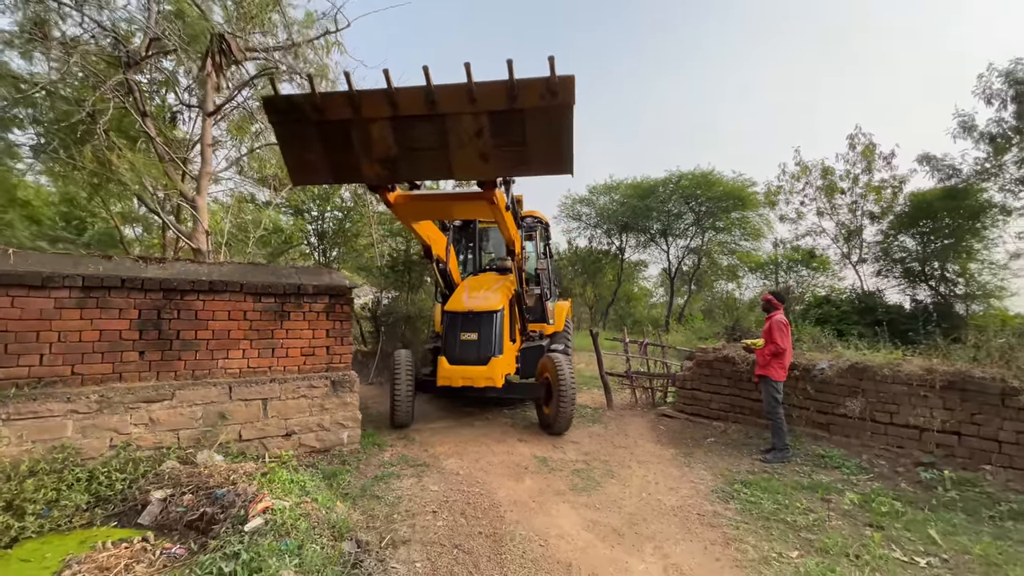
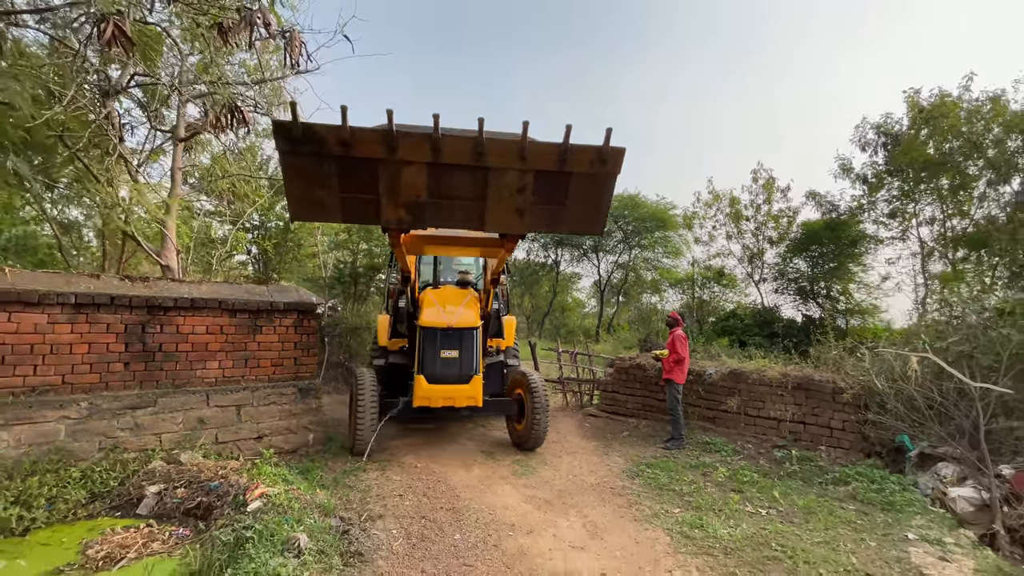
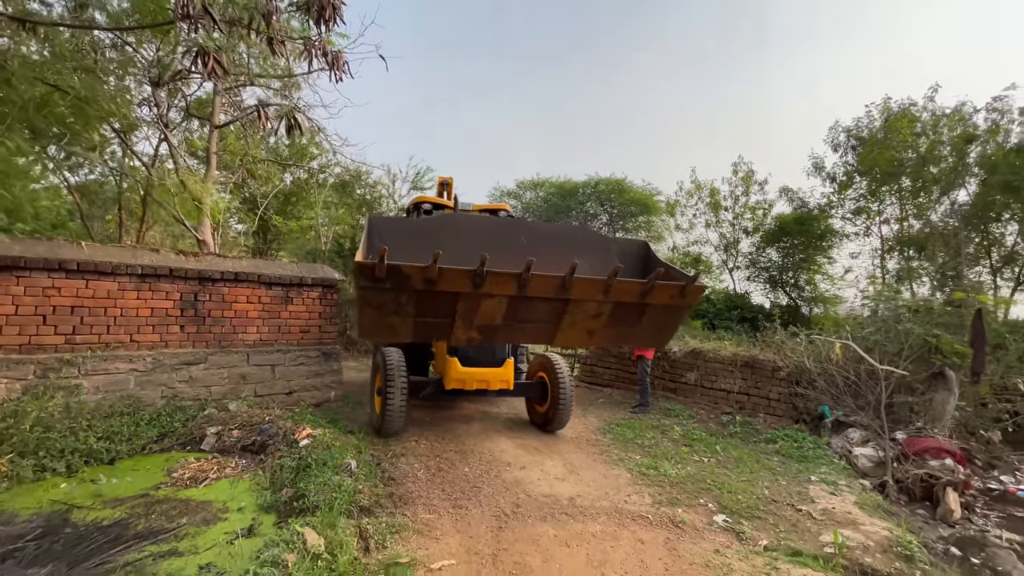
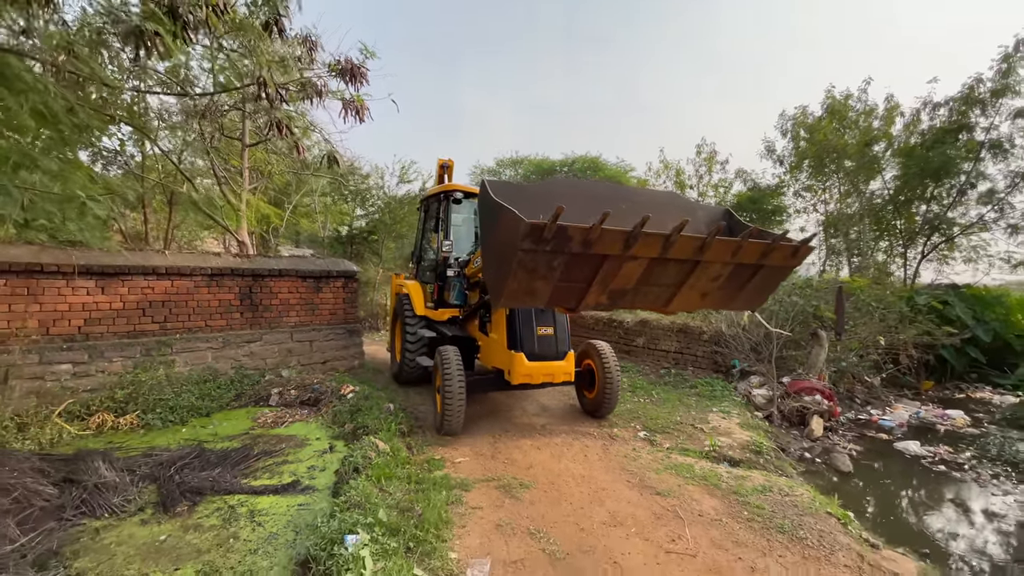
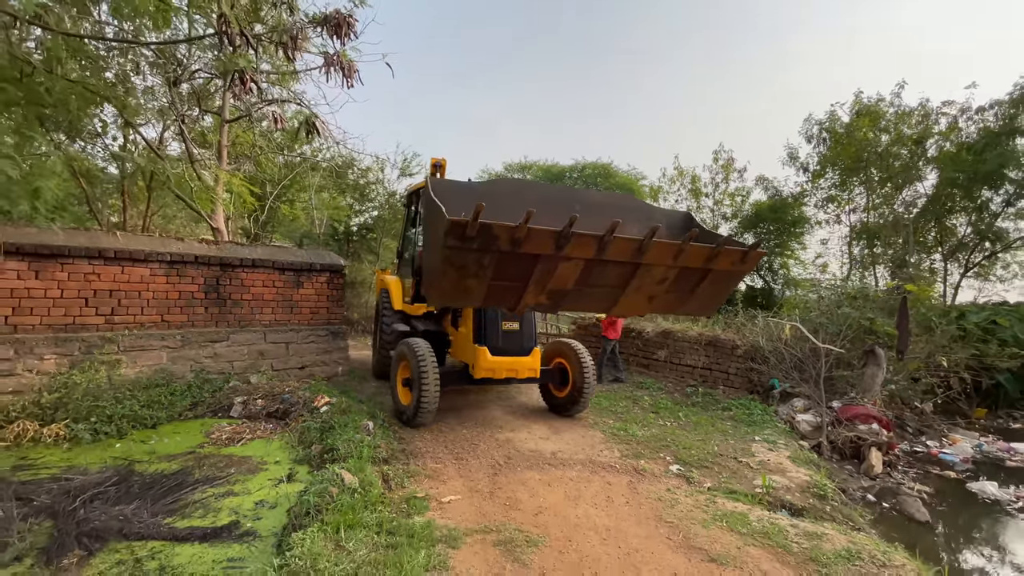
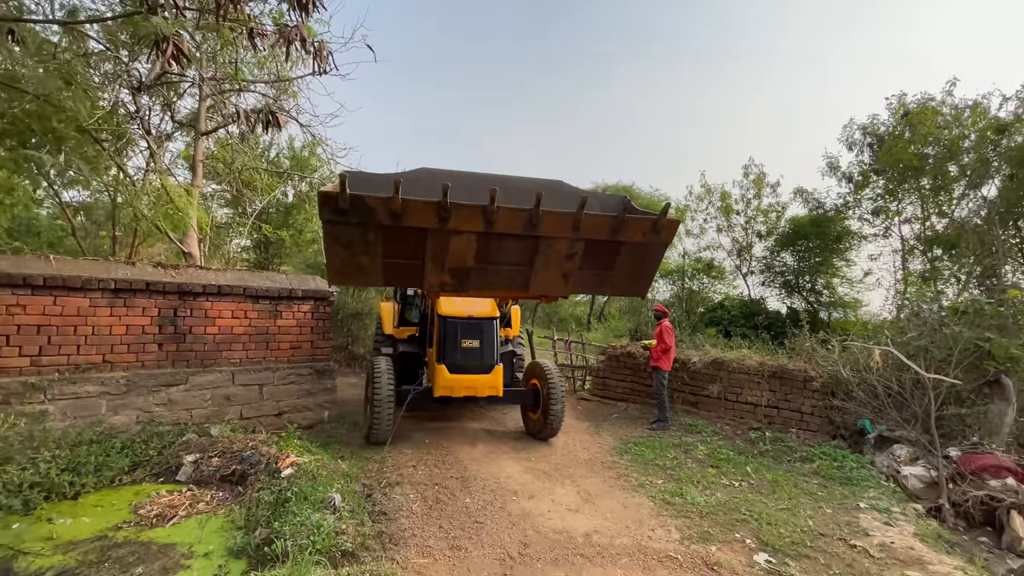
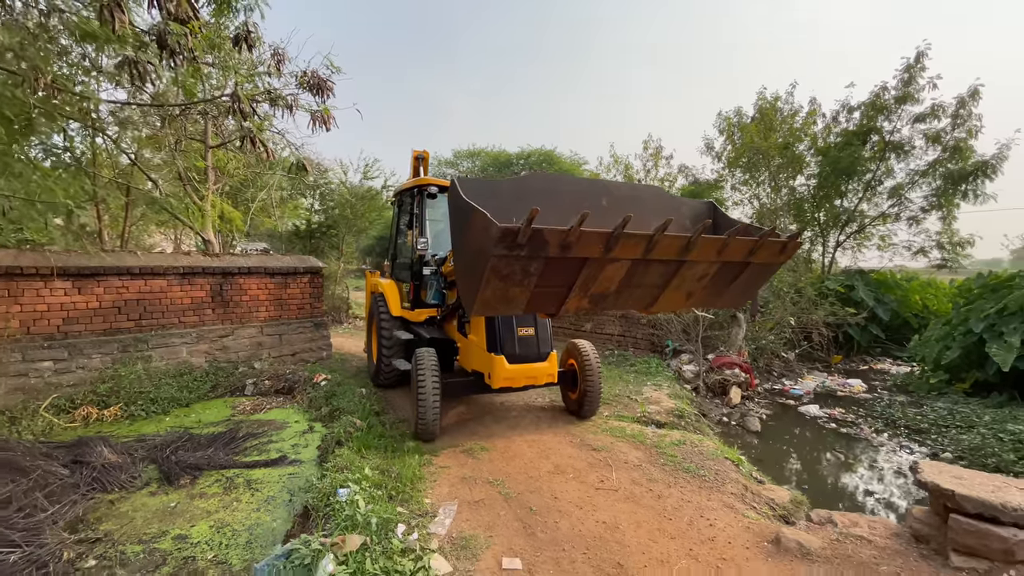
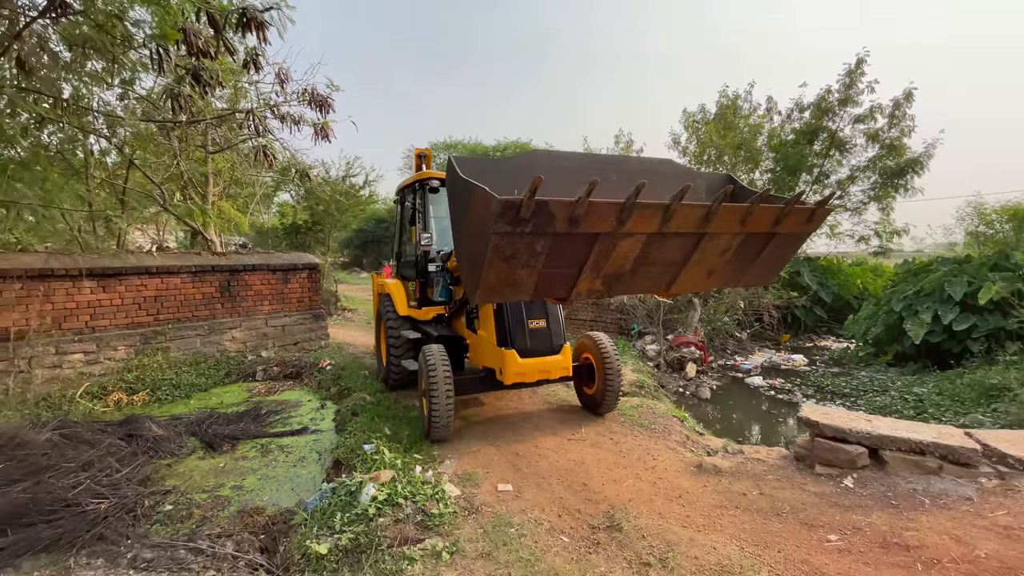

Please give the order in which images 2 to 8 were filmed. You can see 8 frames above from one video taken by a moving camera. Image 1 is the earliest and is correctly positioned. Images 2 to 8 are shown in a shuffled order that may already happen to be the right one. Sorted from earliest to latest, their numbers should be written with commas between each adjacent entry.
2, 6, 3, 5, 4, 7, 8
